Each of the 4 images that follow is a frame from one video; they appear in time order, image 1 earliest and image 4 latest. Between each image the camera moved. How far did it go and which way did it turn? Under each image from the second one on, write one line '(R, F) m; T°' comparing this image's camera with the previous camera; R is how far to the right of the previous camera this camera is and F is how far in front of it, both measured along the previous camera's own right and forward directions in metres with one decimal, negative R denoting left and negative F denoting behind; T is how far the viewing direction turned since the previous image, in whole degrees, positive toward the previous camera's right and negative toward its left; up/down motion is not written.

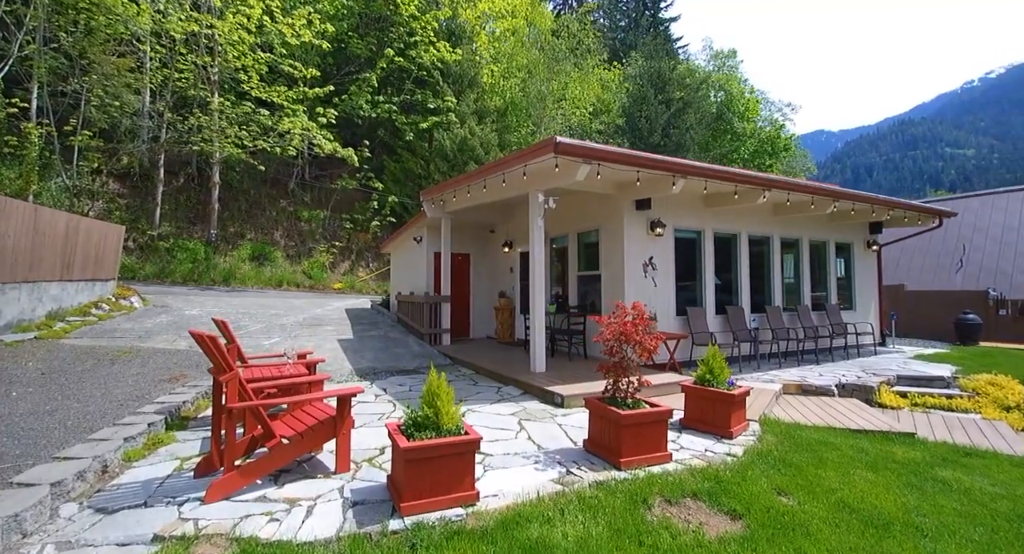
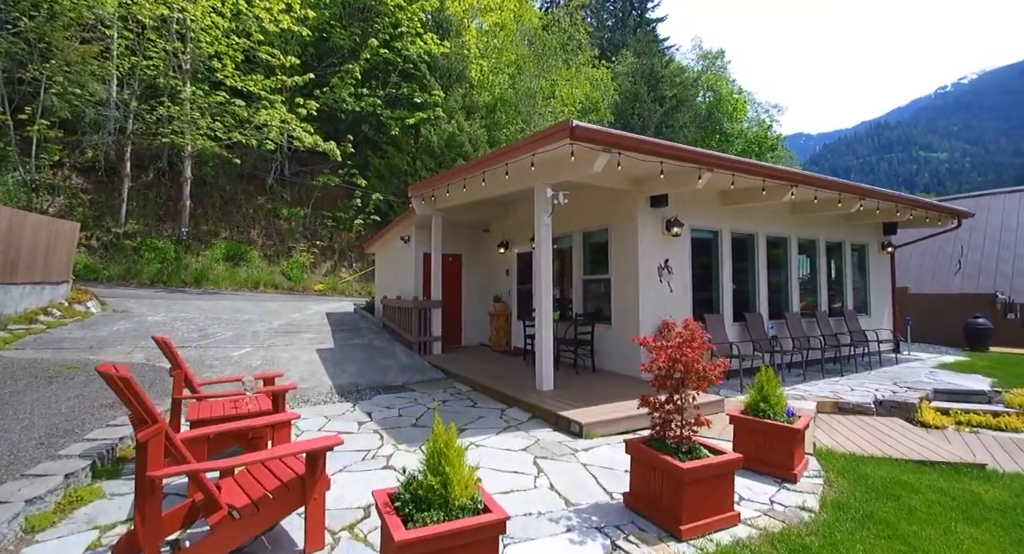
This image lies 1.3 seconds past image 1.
(-0.2, +0.8) m; +2°
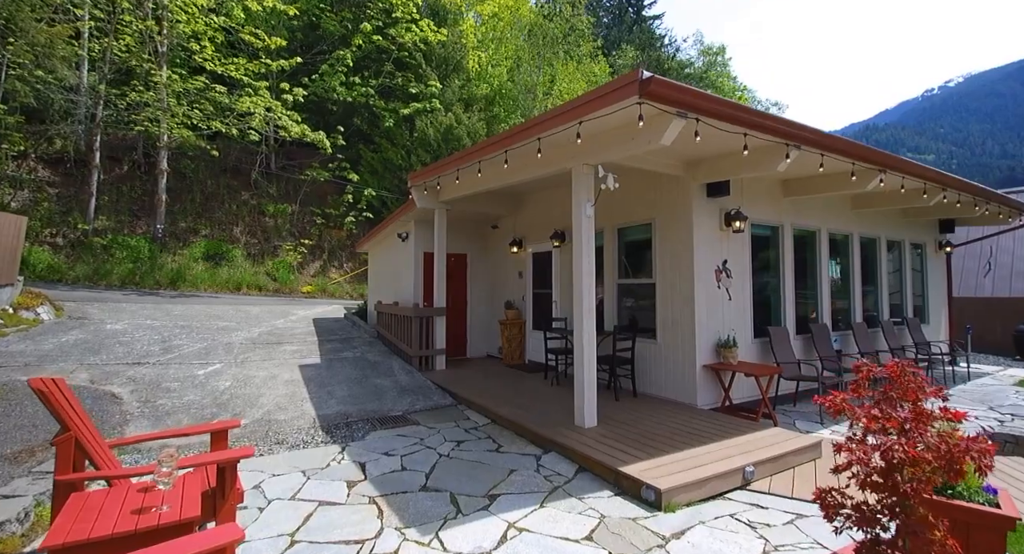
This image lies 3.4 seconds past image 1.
(-0.4, +1.2) m; +1°
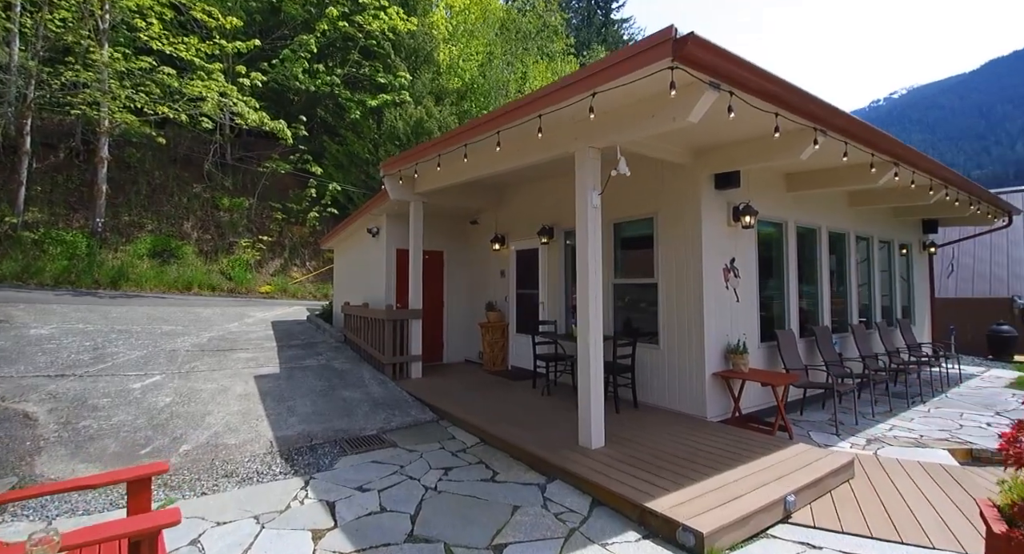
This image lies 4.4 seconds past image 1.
(-0.2, +0.6) m; +4°
